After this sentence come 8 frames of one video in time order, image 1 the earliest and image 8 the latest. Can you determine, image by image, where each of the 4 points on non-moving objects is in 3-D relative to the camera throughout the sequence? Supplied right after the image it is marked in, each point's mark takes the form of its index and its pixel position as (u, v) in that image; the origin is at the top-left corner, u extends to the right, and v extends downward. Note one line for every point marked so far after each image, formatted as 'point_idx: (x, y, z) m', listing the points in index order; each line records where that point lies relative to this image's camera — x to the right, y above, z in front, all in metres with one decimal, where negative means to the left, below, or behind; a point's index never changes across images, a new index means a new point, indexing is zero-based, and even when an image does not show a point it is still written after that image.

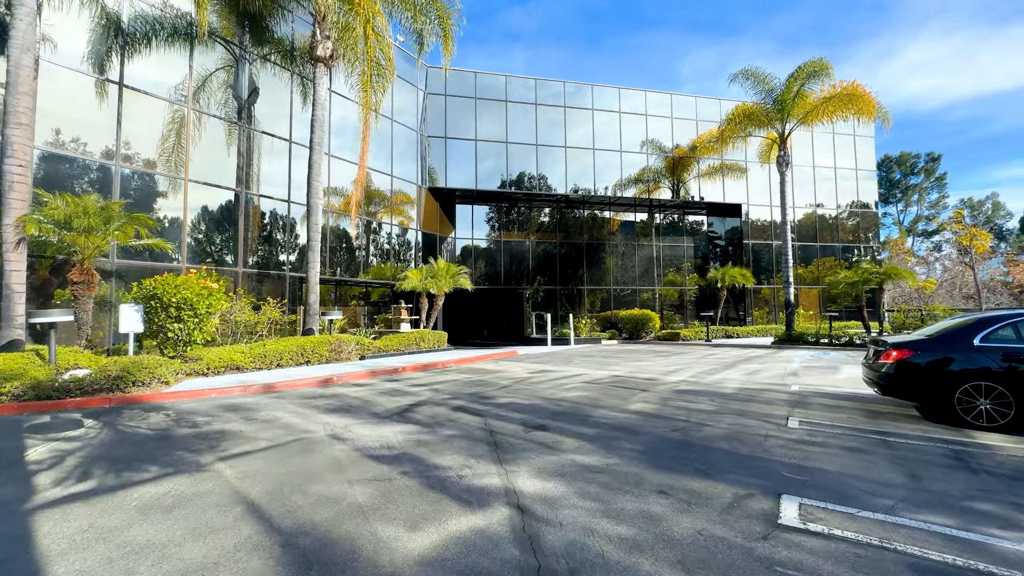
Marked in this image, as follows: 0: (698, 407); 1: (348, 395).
0: (+3.3, -2.1, +7.9) m
1: (-3.2, -2.1, +8.7) m
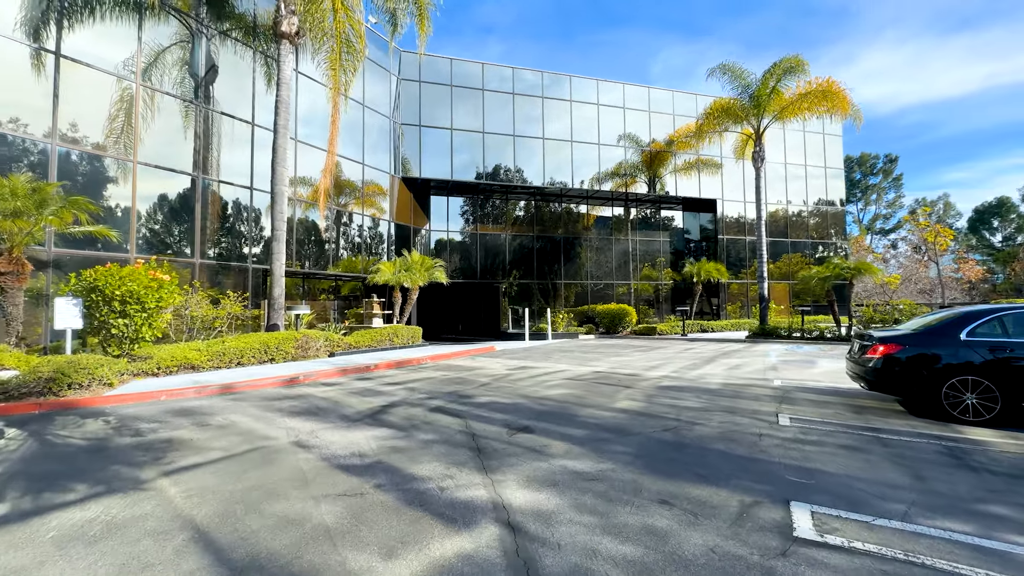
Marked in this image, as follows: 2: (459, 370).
0: (+3.0, -2.0, +7.6) m
1: (-3.5, -1.9, +8.1) m
2: (-1.3, -2.0, +11.2) m
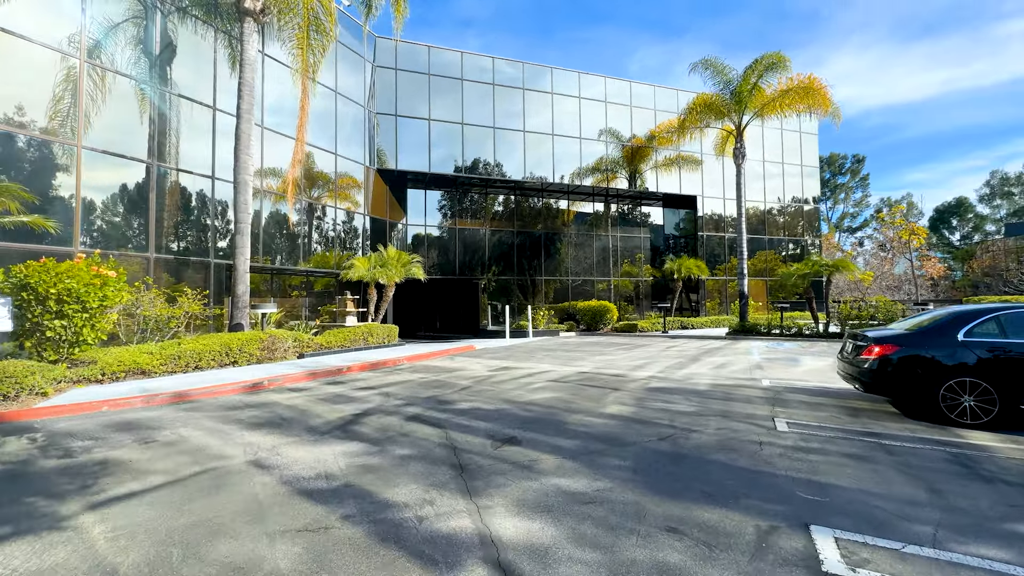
0: (+2.7, -2.0, +7.2) m
1: (-3.8, -1.9, +7.4) m
2: (-1.8, -2.0, +10.6) m
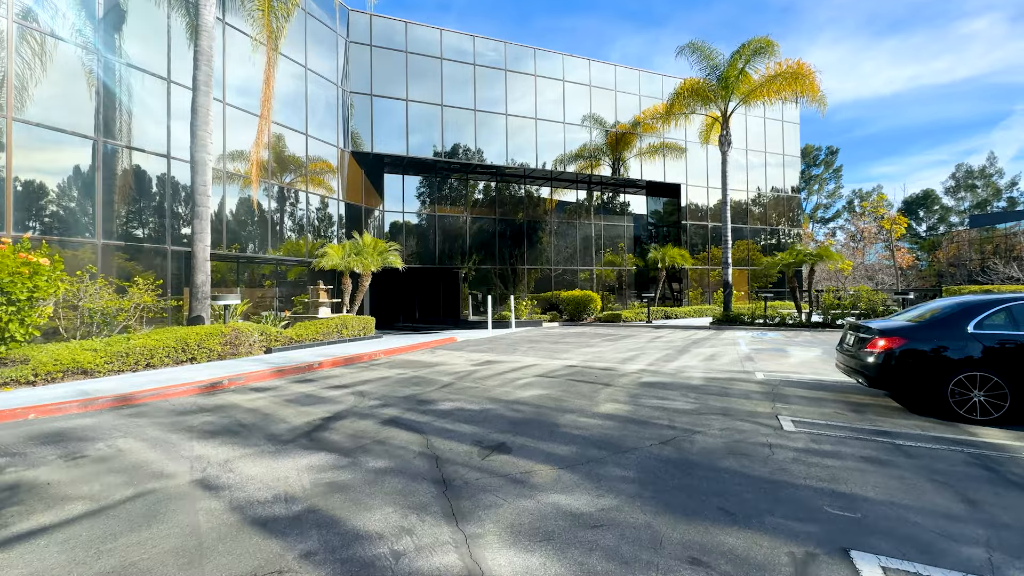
0: (+2.5, -1.8, +6.8) m
1: (-4.0, -1.8, +6.6) m
2: (-2.1, -1.7, +10.0) m
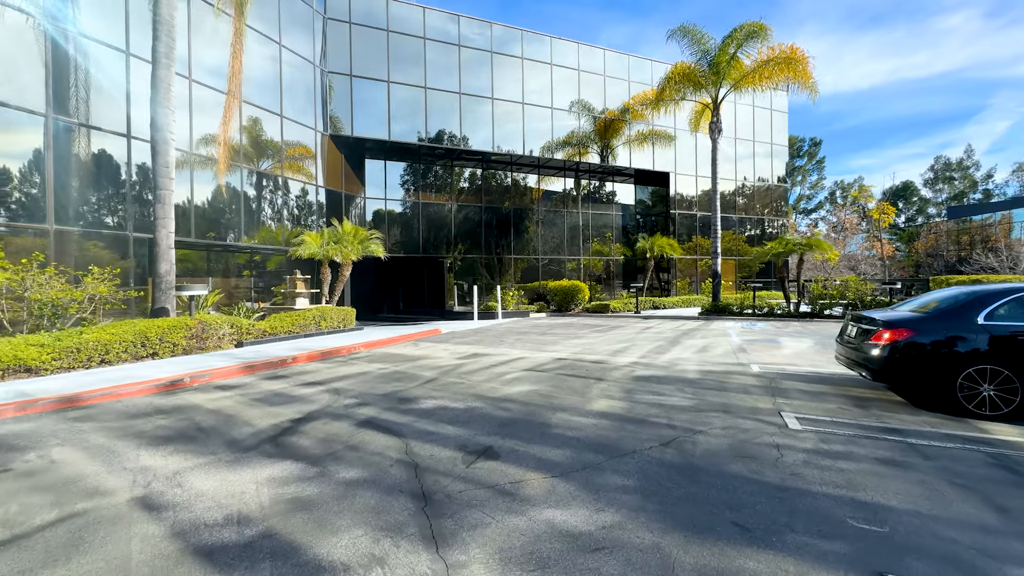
0: (+2.3, -1.6, +6.4) m
1: (-4.2, -1.6, +6.1) m
2: (-2.4, -1.5, +9.4) m
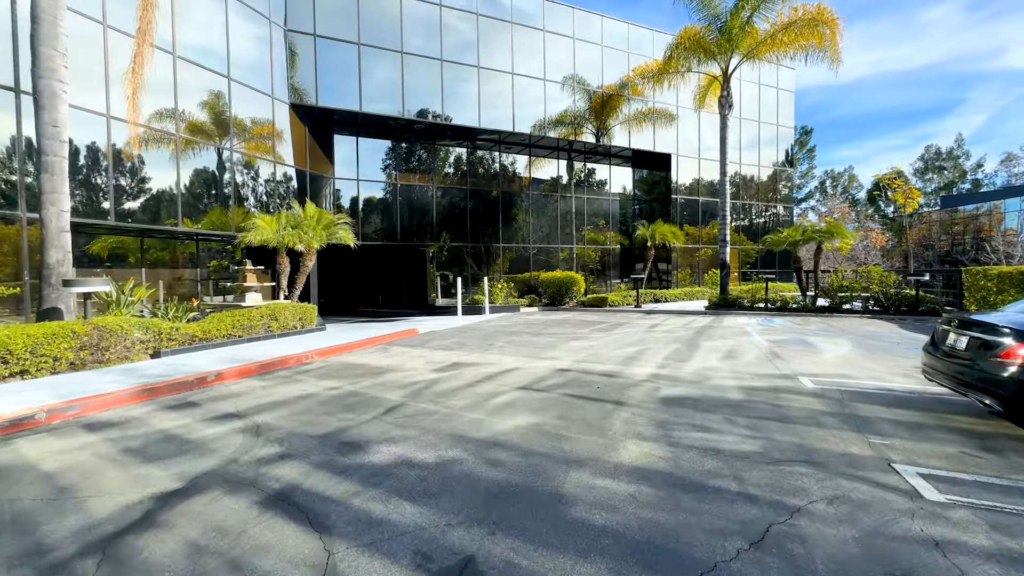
0: (+2.2, -1.6, +4.5) m
1: (-4.2, -1.6, +4.0) m
2: (-2.5, -1.4, +7.4) m
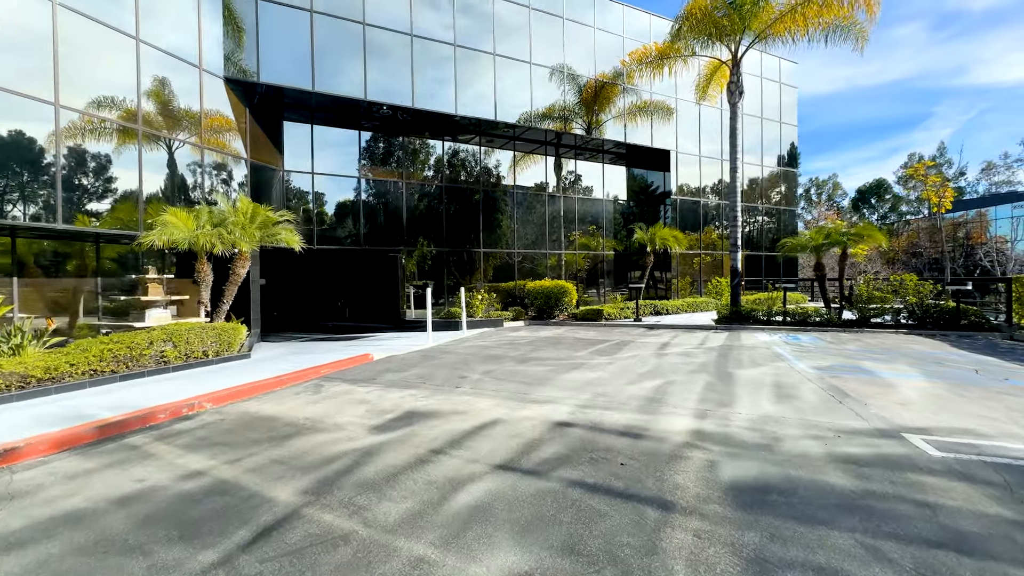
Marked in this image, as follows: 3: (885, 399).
0: (+2.1, -1.8, +2.1) m
1: (-4.4, -1.7, +1.4) m
2: (-2.8, -1.6, +4.9) m
3: (+5.5, -1.7, +6.7) m
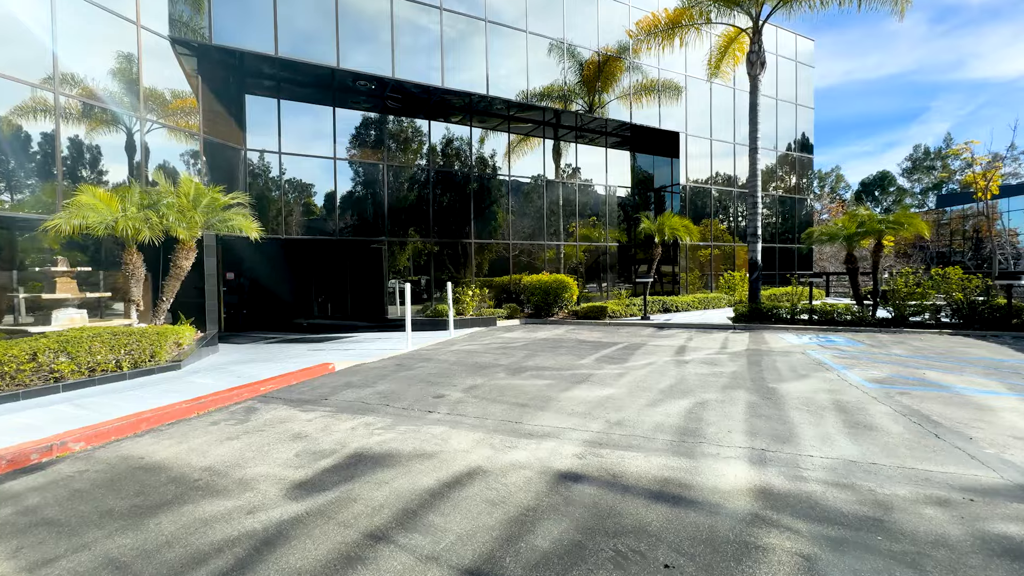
0: (+2.0, -1.8, +0.5) m
1: (-4.5, -1.8, -0.3) m
2: (-2.9, -1.6, +3.2) m
3: (+5.4, -1.6, +5.1) m
